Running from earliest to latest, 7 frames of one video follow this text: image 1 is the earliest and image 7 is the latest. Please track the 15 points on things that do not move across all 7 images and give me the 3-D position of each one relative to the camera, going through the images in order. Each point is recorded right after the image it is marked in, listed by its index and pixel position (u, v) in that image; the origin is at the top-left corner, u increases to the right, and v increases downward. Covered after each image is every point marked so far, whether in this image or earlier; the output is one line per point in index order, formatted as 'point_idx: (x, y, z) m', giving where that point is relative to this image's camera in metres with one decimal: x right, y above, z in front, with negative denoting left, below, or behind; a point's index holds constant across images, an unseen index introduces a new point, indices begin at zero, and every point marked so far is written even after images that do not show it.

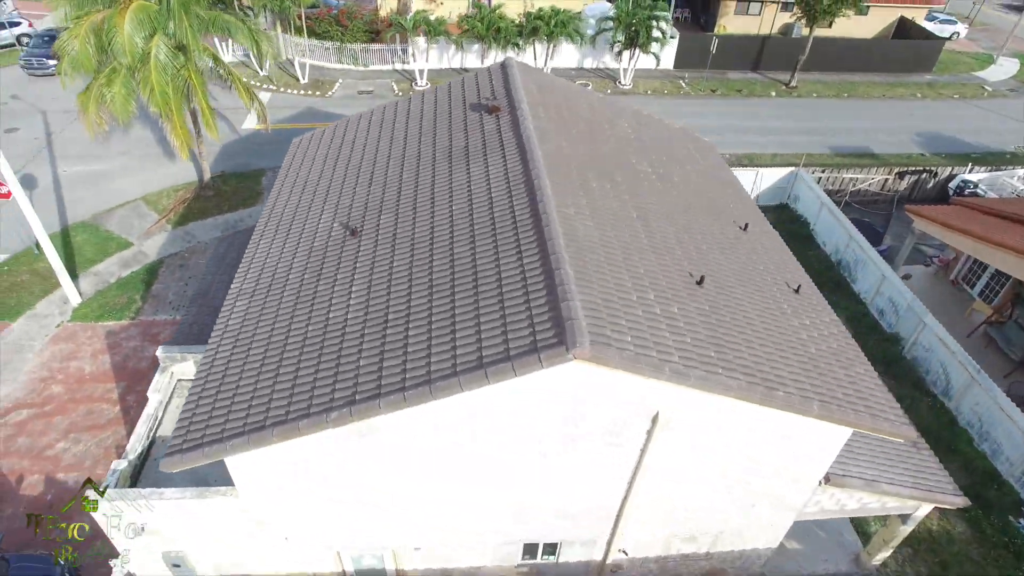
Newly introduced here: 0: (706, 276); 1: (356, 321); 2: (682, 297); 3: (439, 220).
0: (+2.9, +0.1, +9.2) m
1: (-2.3, -0.7, +8.3) m
2: (+2.3, -0.3, +8.3) m
3: (-1.2, +0.9, +9.5) m
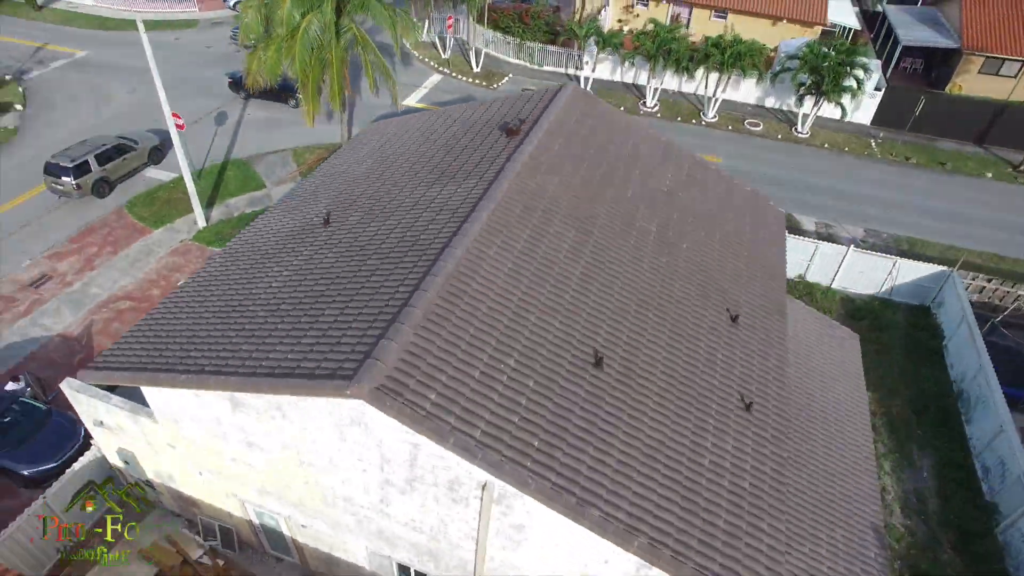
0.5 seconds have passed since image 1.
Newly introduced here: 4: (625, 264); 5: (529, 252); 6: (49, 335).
0: (+1.4, -1.0, +8.3) m
1: (-3.9, -0.4, +9.0) m
2: (+0.4, -1.2, +7.6) m
3: (-2.1, +0.8, +9.7) m
4: (+1.7, +0.3, +9.6) m
5: (+0.2, +0.5, +9.0) m
6: (-12.3, -1.3, +16.4) m
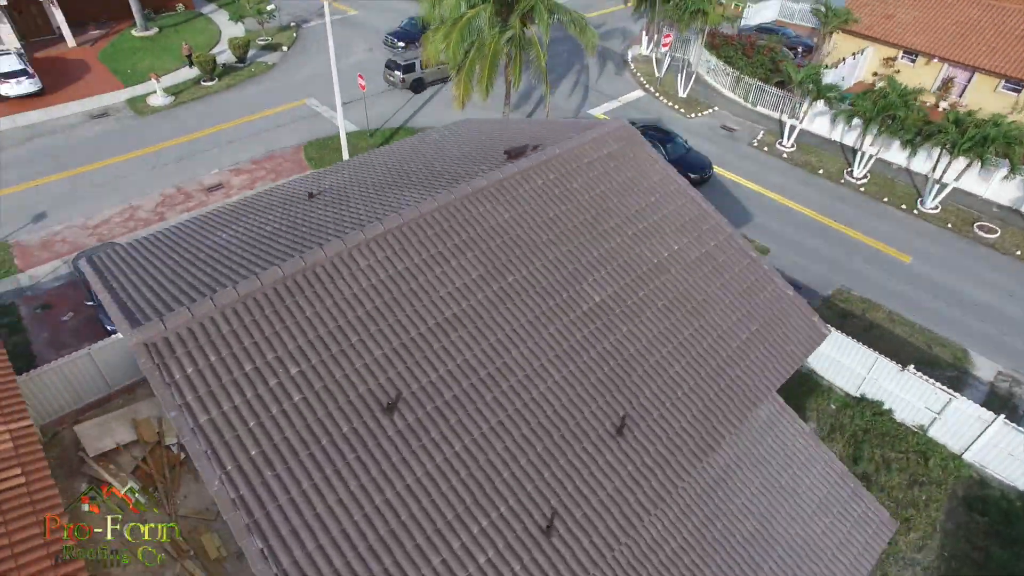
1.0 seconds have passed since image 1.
0: (-1.1, -1.6, +7.5) m
1: (-5.3, +0.6, +10.1) m
2: (-2.3, -1.5, +7.2) m
3: (-3.1, +1.1, +10.0) m
4: (0.0, -0.6, +8.6) m
5: (-1.4, +0.1, +8.6) m
6: (-10.3, +1.8, +20.1) m
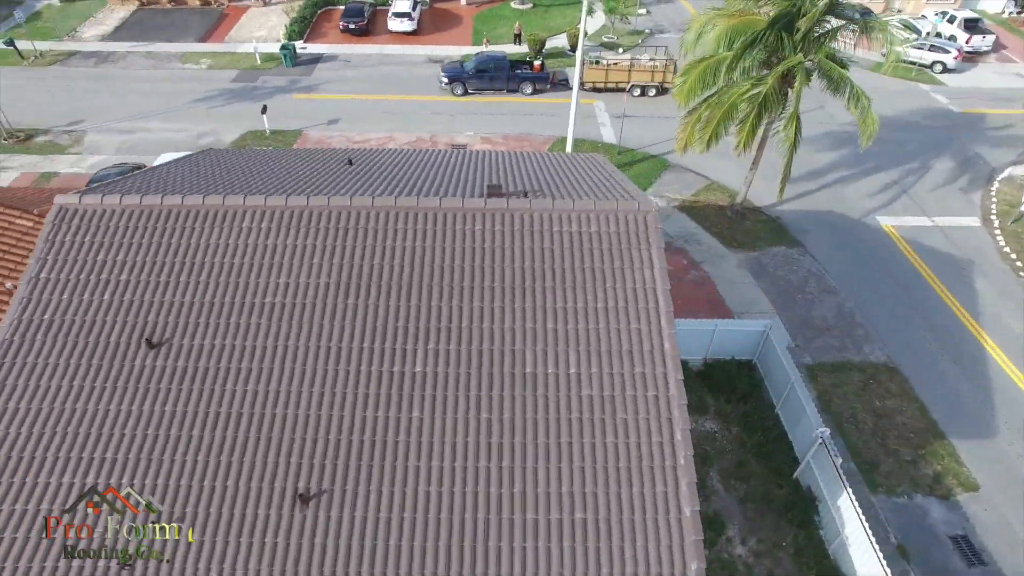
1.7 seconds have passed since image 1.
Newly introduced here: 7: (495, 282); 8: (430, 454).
0: (-4.3, -1.1, +7.7) m
1: (-5.3, +2.4, +11.8) m
2: (-5.3, -0.4, +8.0) m
3: (-3.4, +1.9, +10.6) m
4: (-2.5, -0.8, +8.0) m
5: (-3.3, +0.5, +8.6) m
6: (-3.7, +4.2, +22.8) m
7: (0.0, 0.0, +8.5) m
8: (-0.9, -2.0, +7.4) m
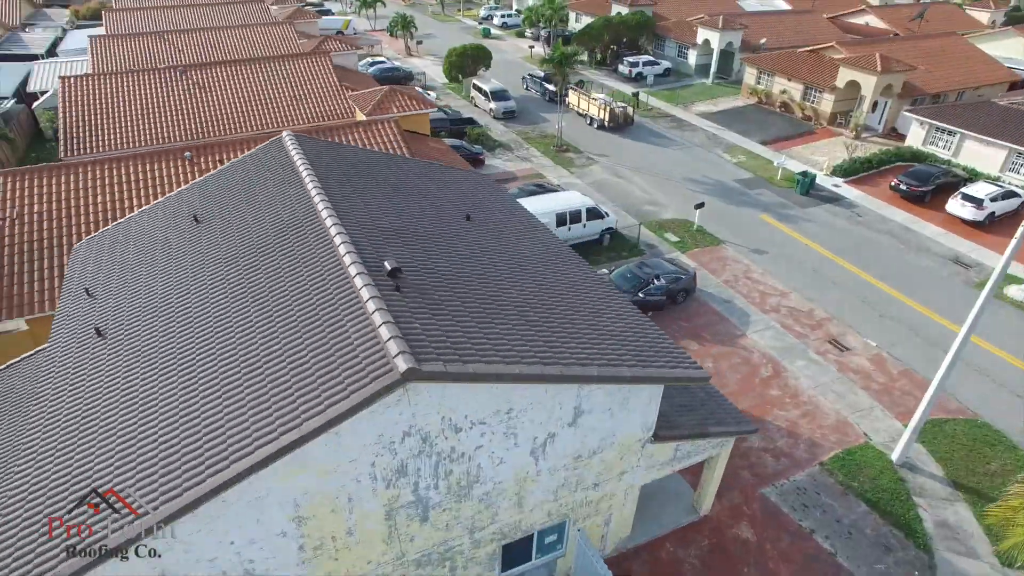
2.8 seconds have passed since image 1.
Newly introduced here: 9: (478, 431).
0: (-6.1, +1.0, +11.5) m
1: (-1.7, +2.5, +14.2) m
2: (-5.9, +1.9, +12.3) m
3: (-2.0, +1.7, +12.1) m
4: (-5.0, +0.2, +10.2) m
5: (-4.1, +1.3, +11.0) m
6: (+7.4, -1.3, +19.7) m
7: (-3.1, -0.7, +8.5) m
8: (-5.4, -1.3, +8.9) m
9: (-0.5, -2.0, +8.7) m
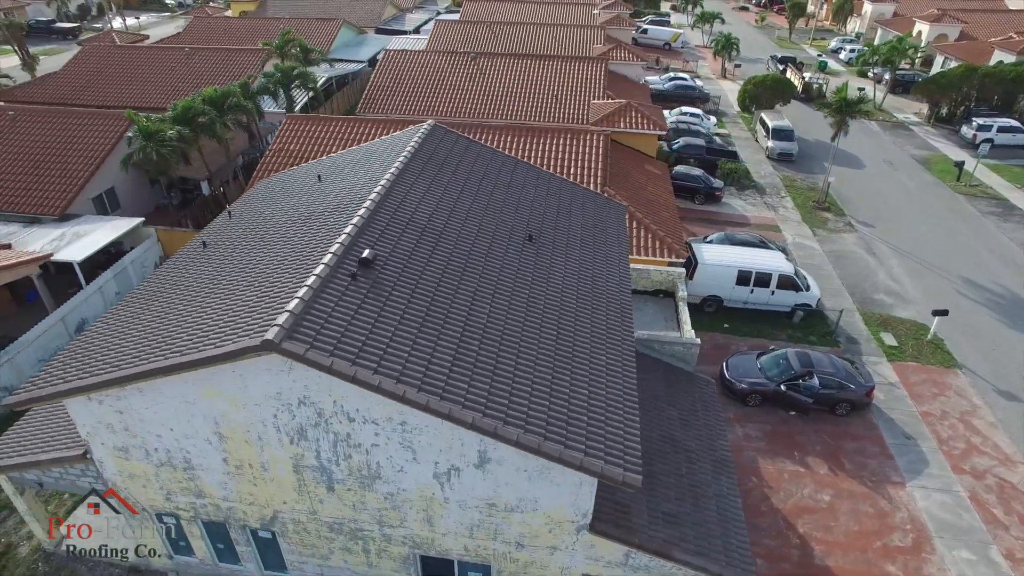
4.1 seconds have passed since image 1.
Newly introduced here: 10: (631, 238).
0: (-4.6, +2.2, +13.8) m
1: (+0.8, +2.1, +14.2) m
2: (-3.8, +2.9, +14.4) m
3: (-0.6, +1.6, +12.5) m
4: (-4.5, +1.3, +12.2) m
5: (-3.0, +2.0, +12.5) m
6: (+9.8, -4.7, +15.2) m
7: (-3.9, 0.0, +9.9) m
8: (-5.9, +0.1, +11.3) m
9: (-2.0, -2.1, +9.0) m
10: (+3.6, +1.5, +18.5) m
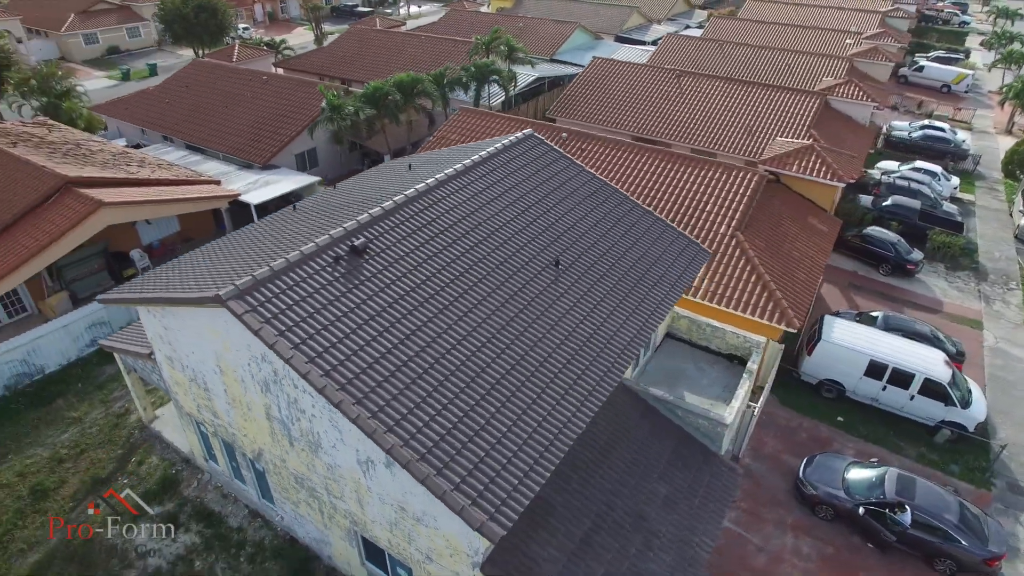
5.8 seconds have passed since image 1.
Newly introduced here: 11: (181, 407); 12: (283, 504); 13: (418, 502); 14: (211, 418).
0: (-2.8, +2.7, +15.0) m
1: (+2.2, +1.4, +13.4) m
2: (-1.7, +3.2, +15.2) m
3: (+0.2, +1.3, +12.4) m
4: (-3.5, +1.9, +13.5) m
5: (-1.9, +2.2, +13.2) m
6: (+9.1, -7.3, +11.4) m
7: (-4.1, +0.7, +11.1) m
8: (-5.4, +1.1, +13.2) m
9: (-3.2, -1.8, +9.7) m
10: (+6.1, -0.1, +16.4) m
11: (-7.2, -2.5, +13.4) m
12: (-4.7, -4.4, +12.6) m
13: (-1.4, -3.2, +9.3) m
14: (-6.1, -2.6, +12.6) m
